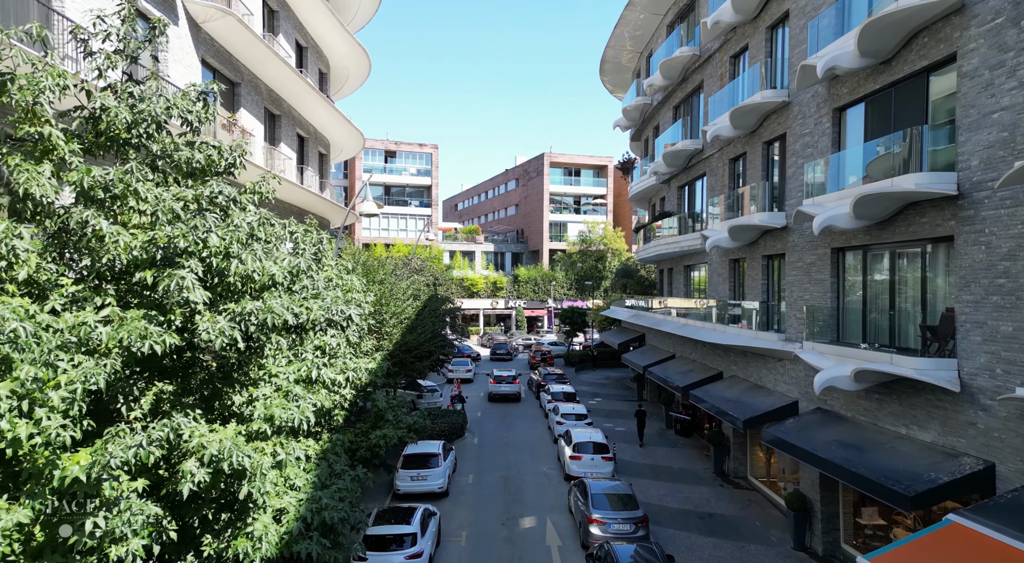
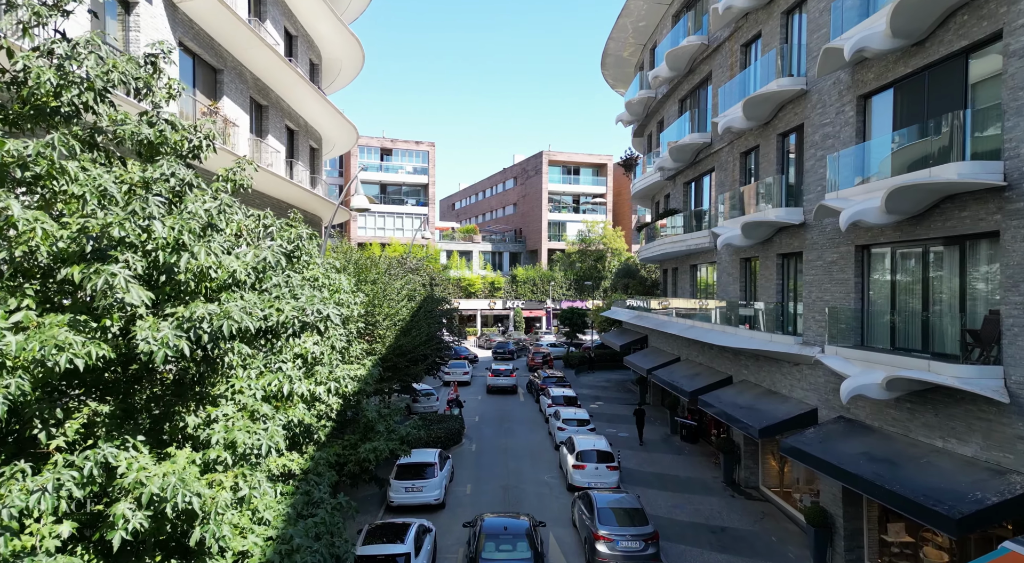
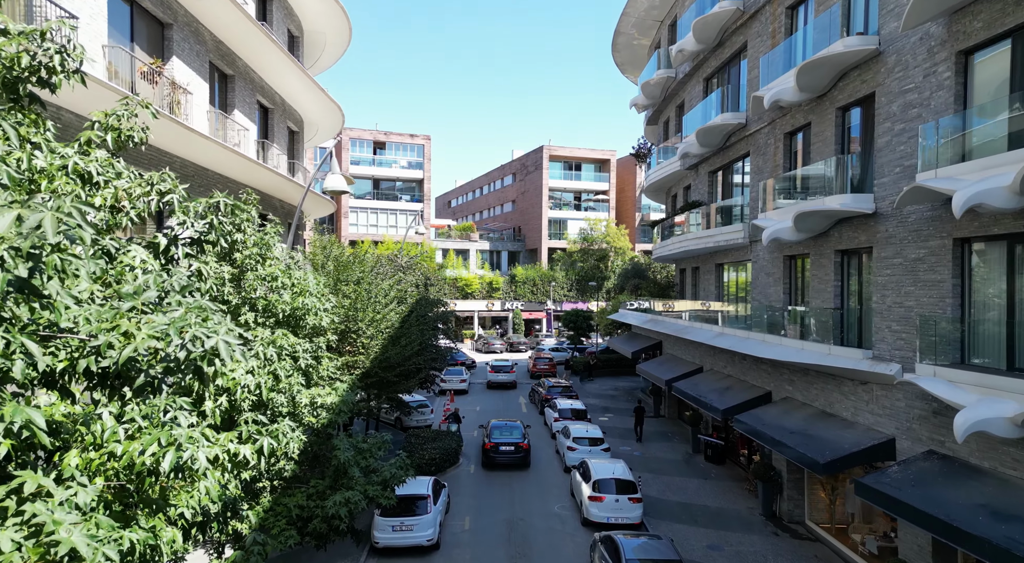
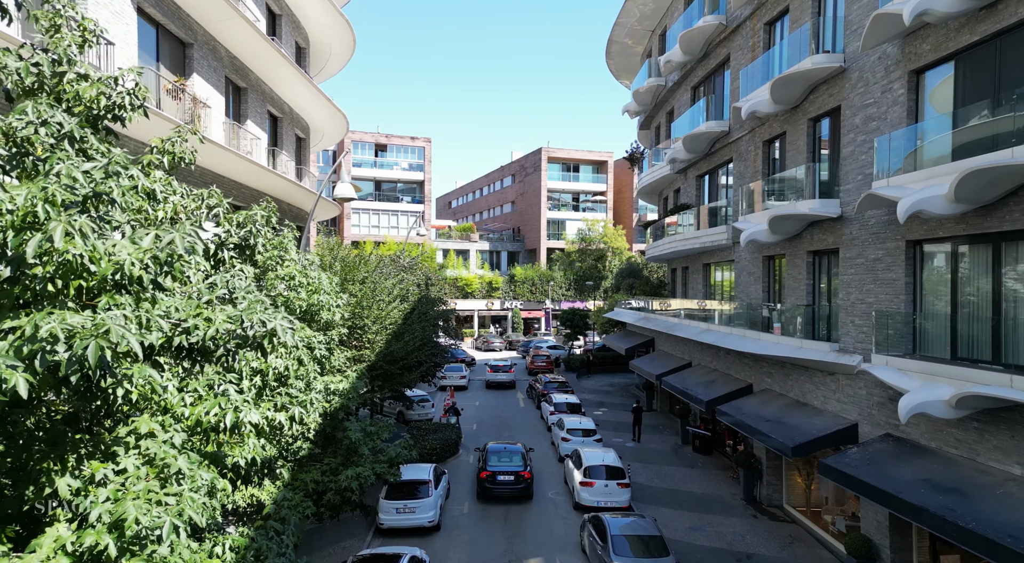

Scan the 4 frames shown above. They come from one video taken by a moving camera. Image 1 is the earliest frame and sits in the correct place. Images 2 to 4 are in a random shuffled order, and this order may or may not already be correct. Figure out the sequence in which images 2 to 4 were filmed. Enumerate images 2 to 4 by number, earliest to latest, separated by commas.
2, 4, 3
